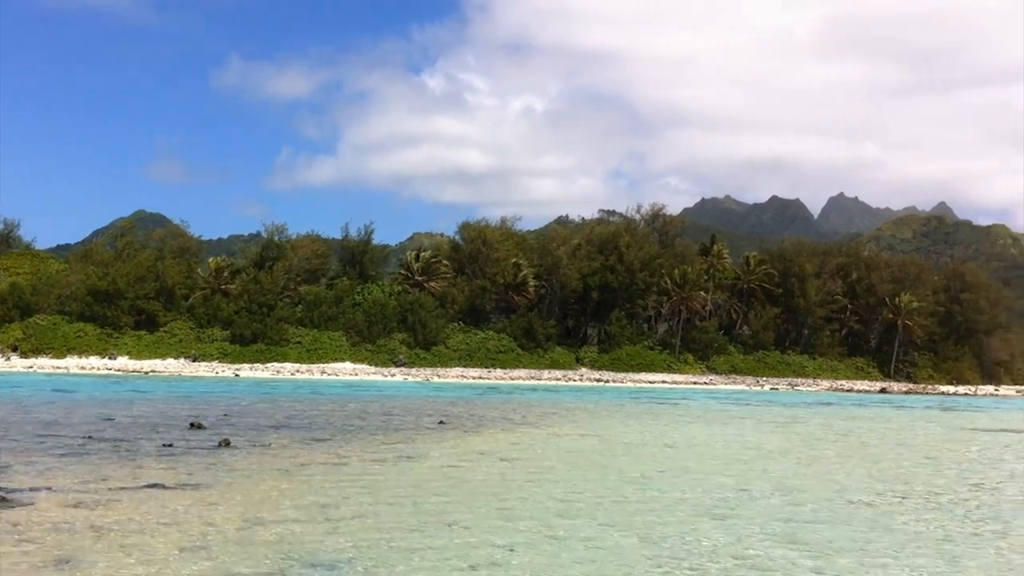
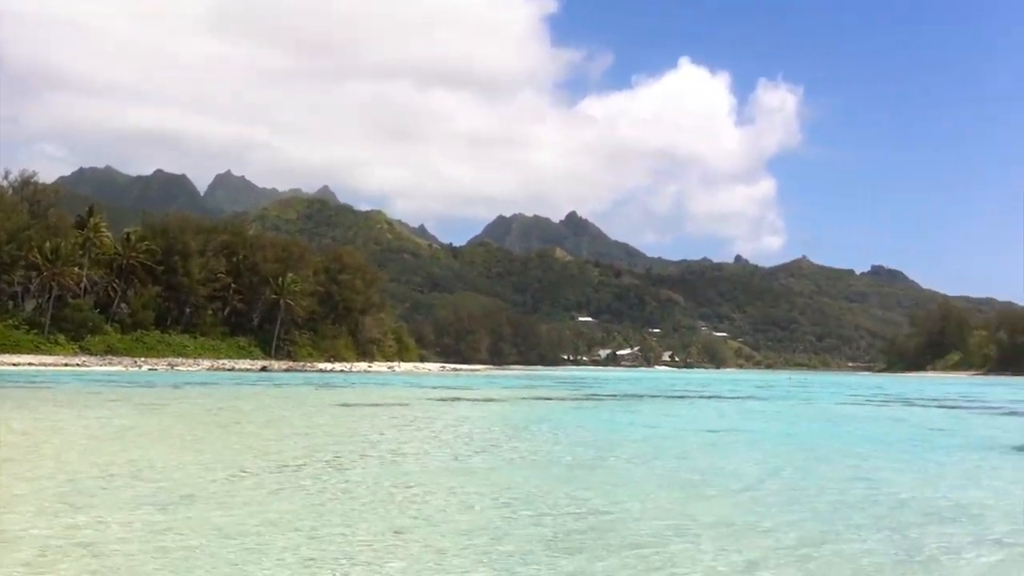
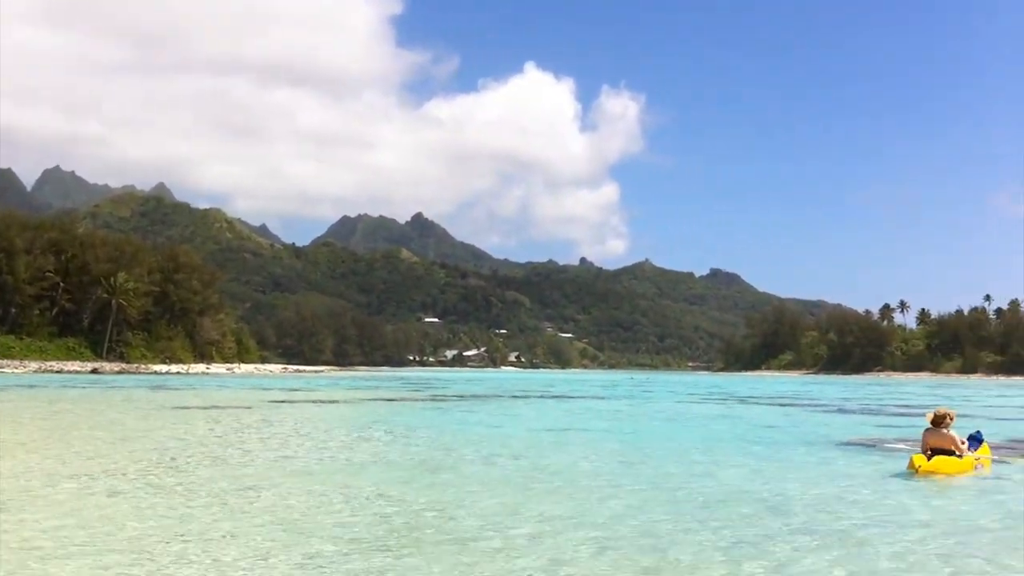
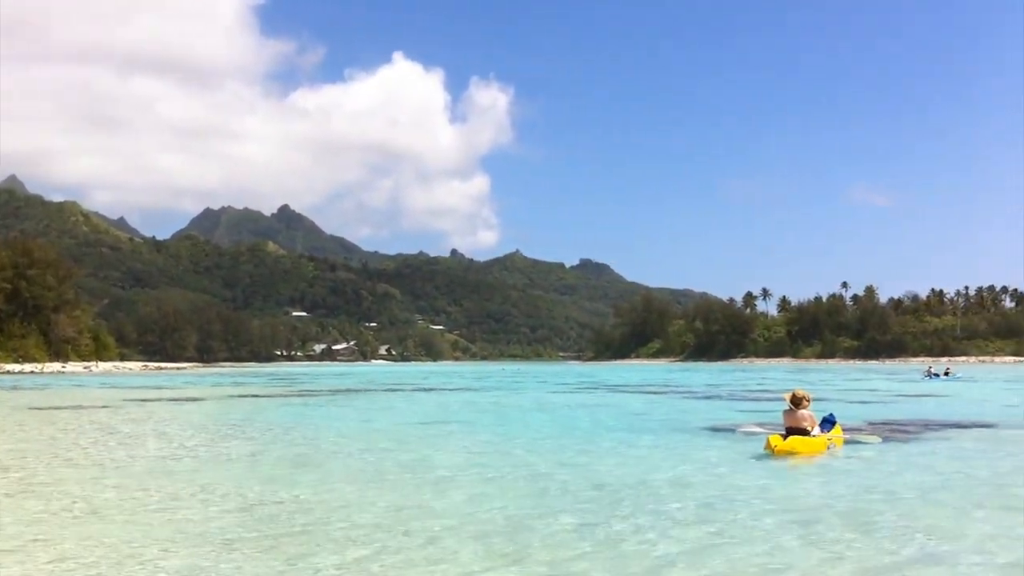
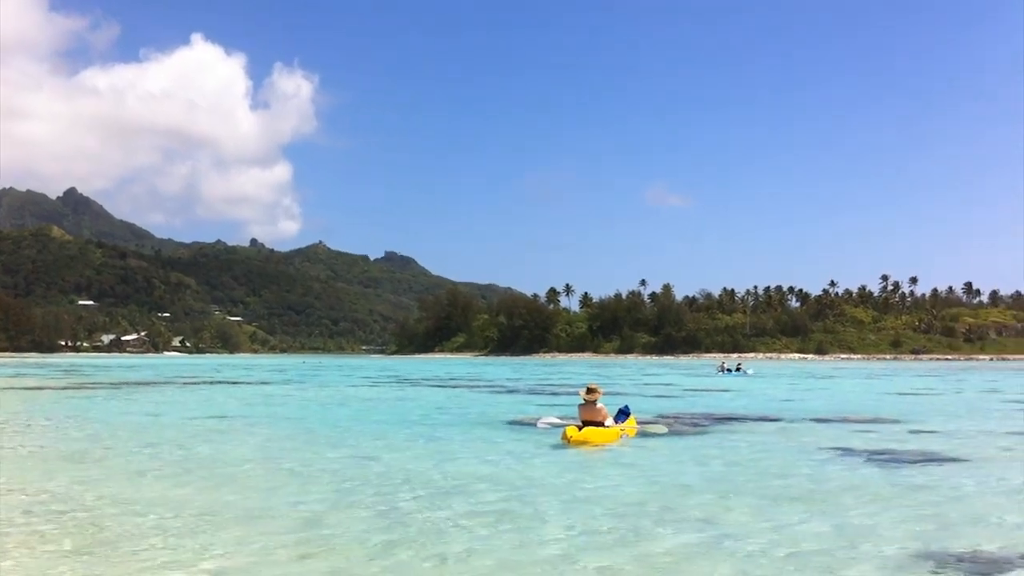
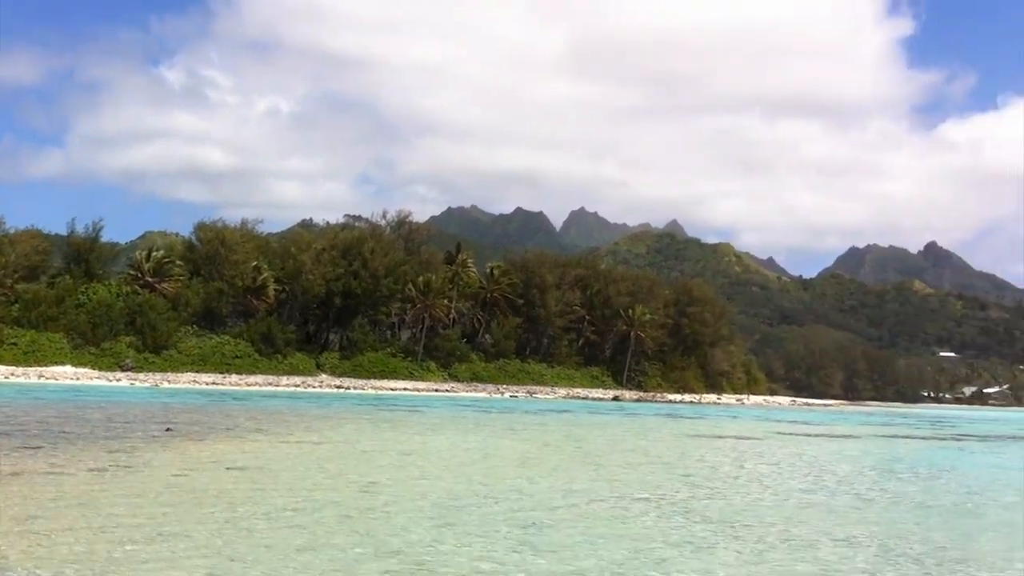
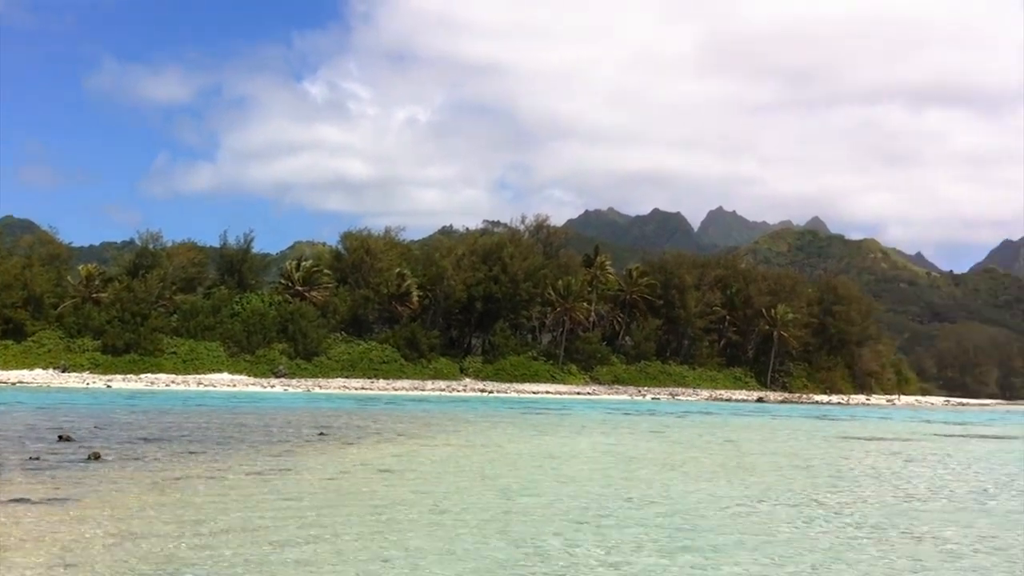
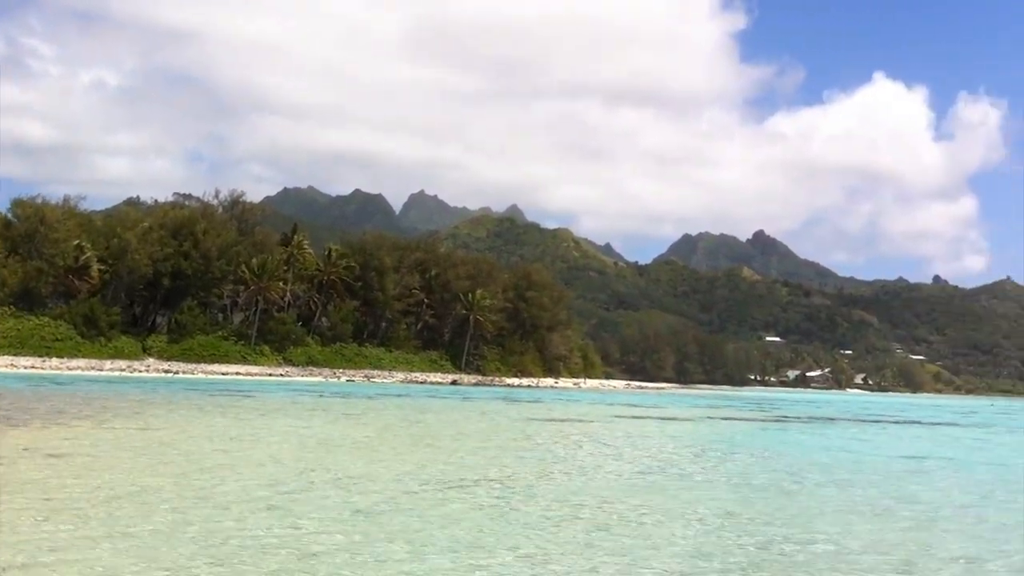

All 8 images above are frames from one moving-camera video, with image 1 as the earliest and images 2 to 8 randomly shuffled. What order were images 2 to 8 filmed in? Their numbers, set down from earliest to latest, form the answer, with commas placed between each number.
7, 6, 8, 2, 3, 4, 5
